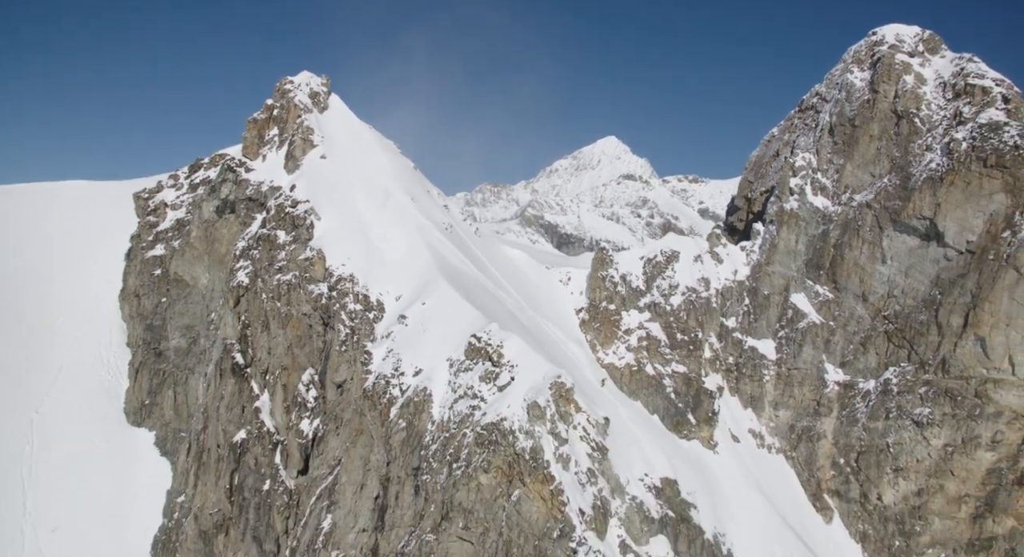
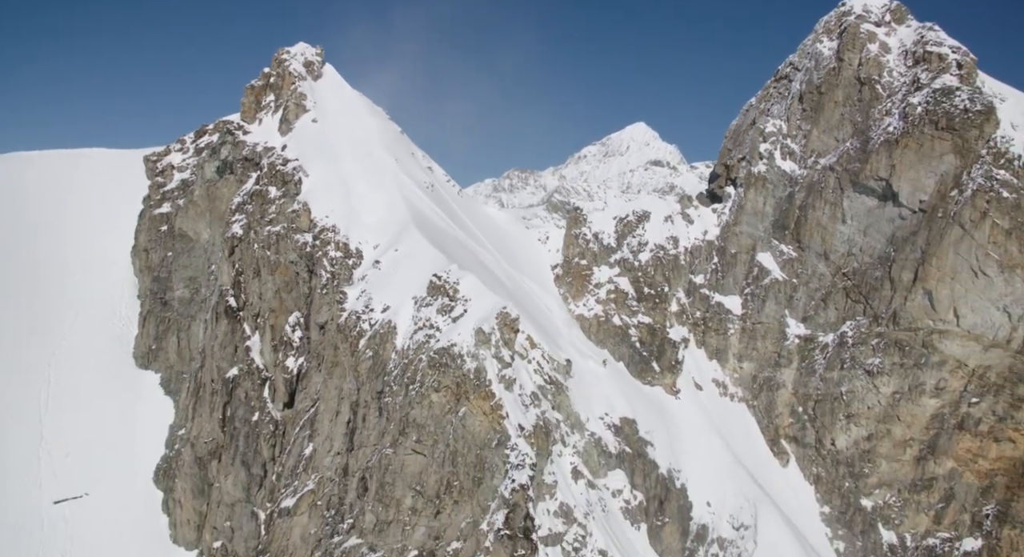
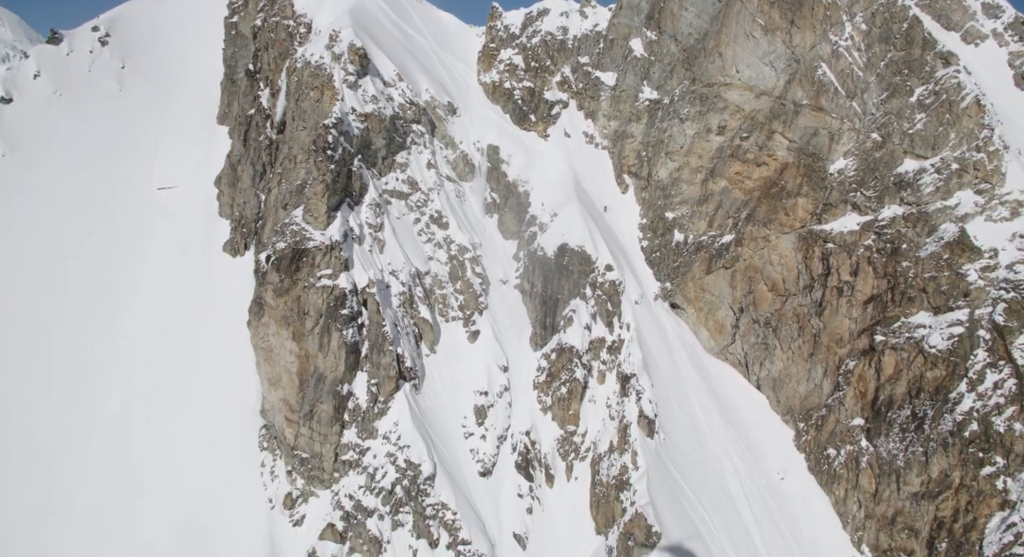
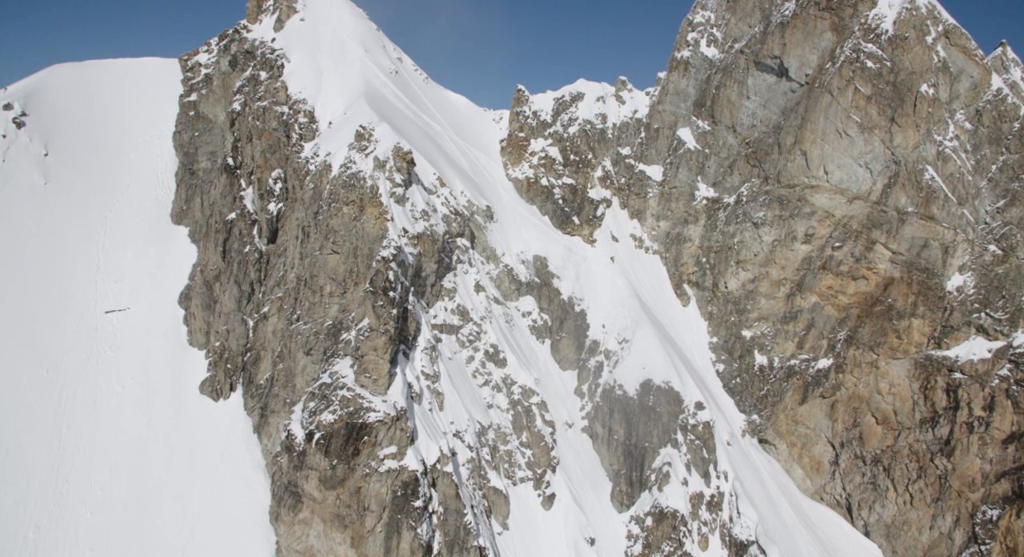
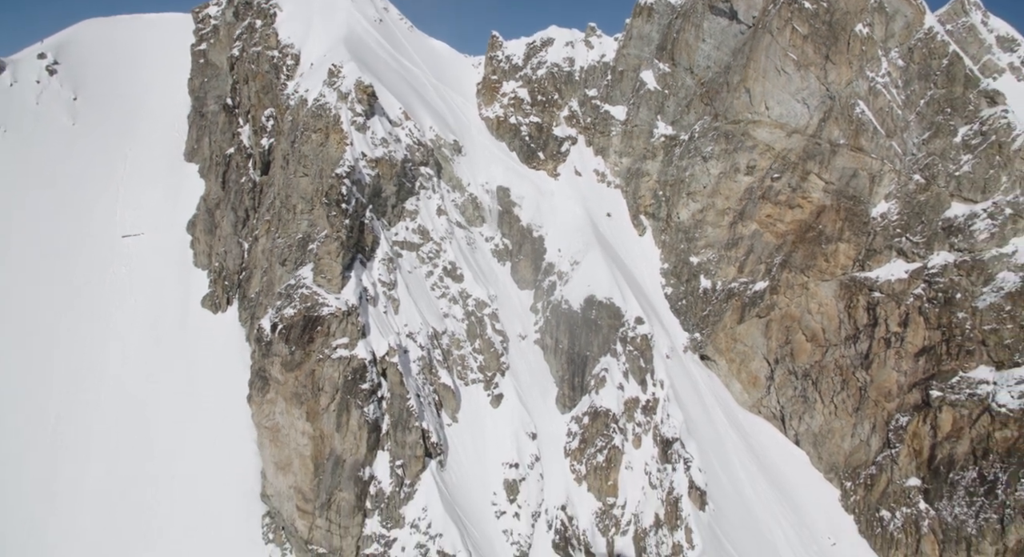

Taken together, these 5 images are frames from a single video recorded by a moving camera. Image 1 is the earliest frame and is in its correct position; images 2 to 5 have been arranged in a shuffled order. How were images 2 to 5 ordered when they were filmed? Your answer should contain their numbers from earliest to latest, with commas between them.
2, 4, 5, 3
